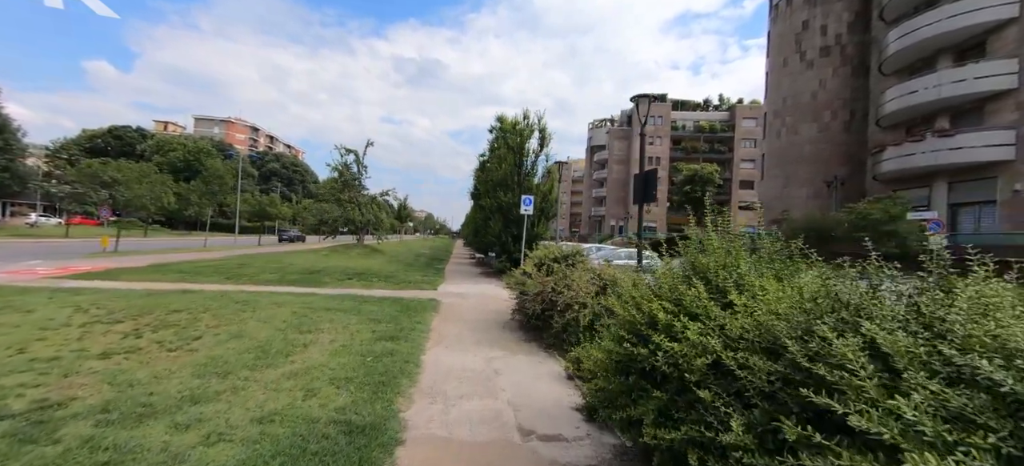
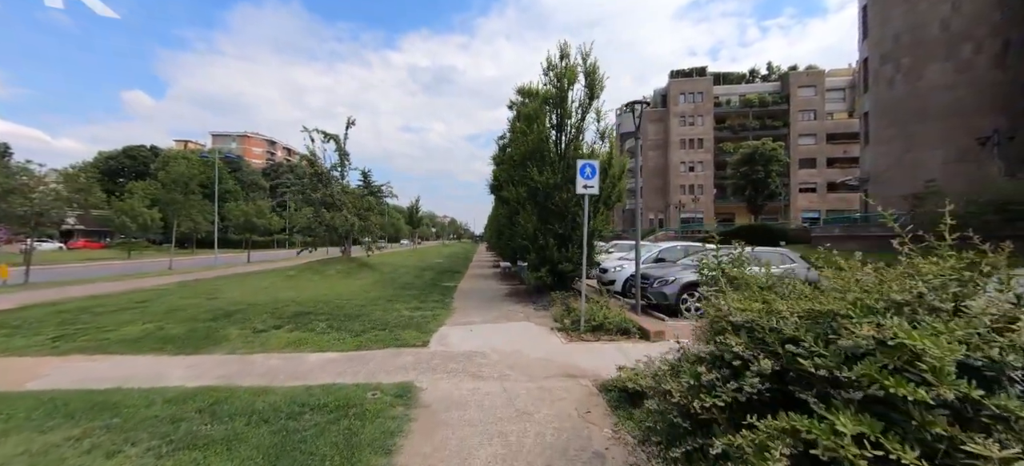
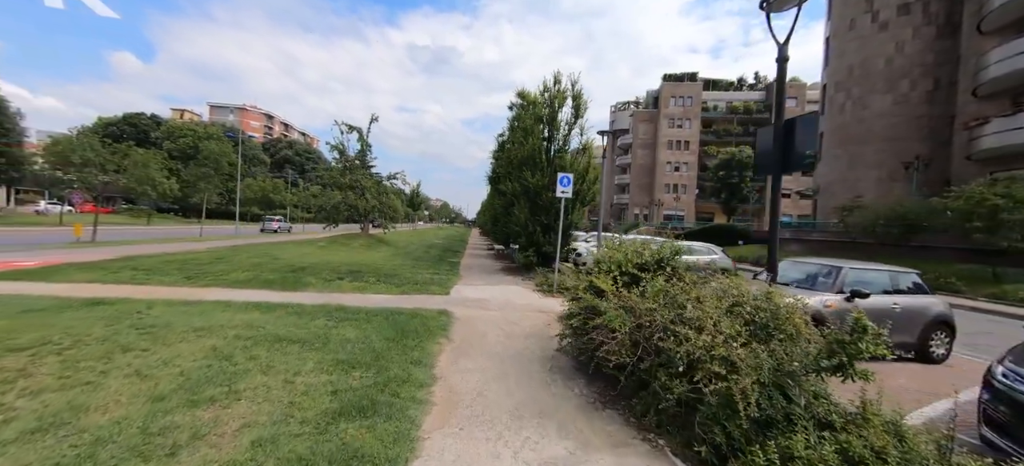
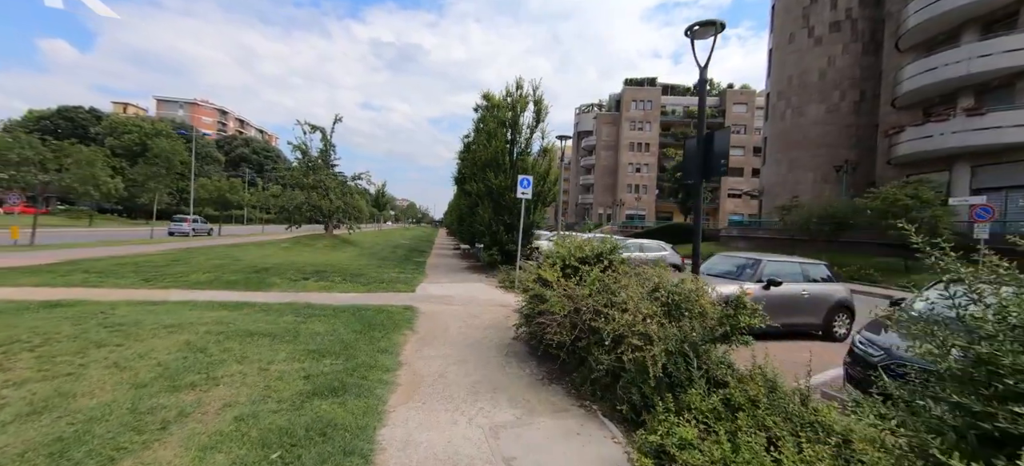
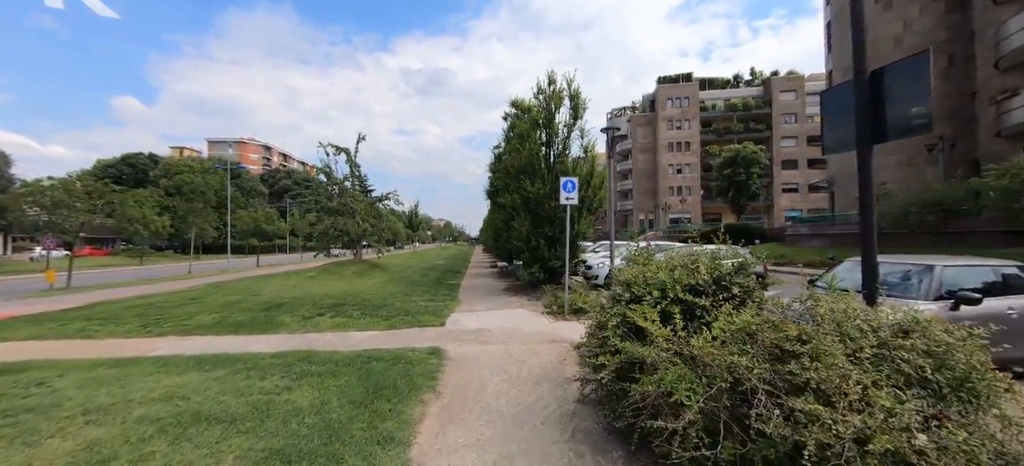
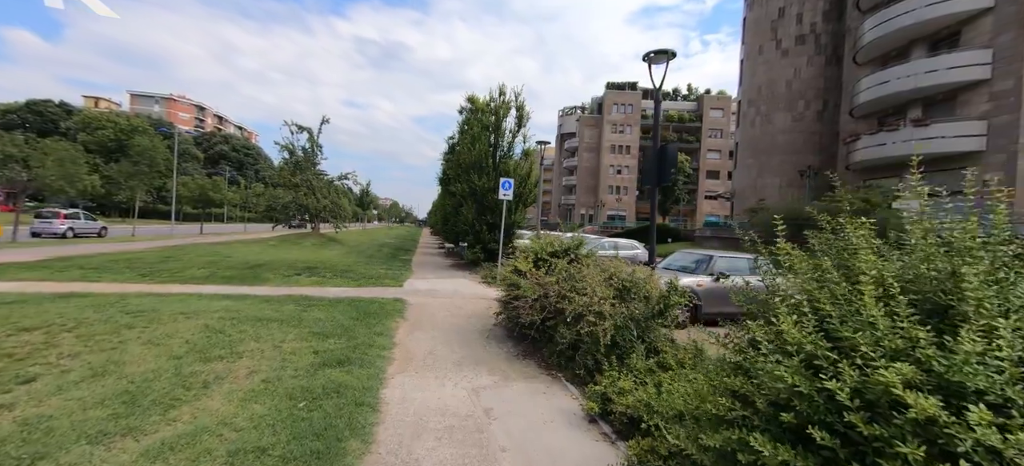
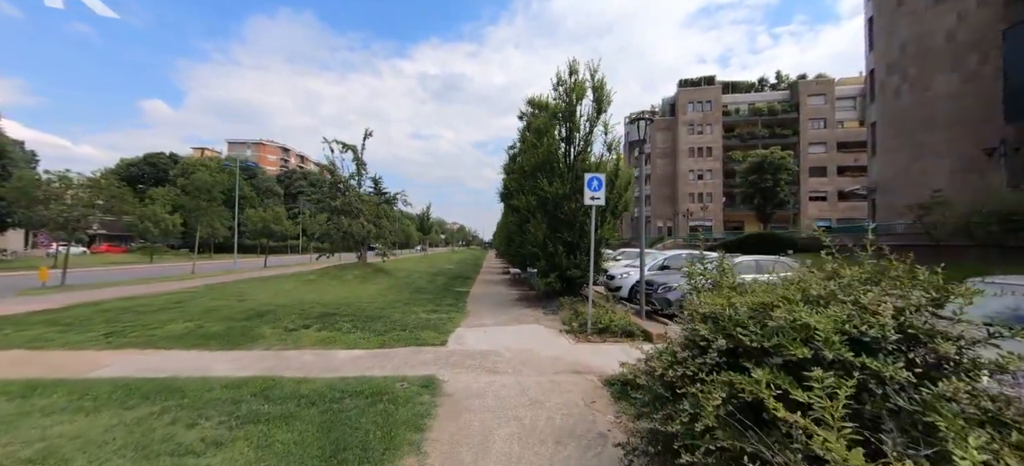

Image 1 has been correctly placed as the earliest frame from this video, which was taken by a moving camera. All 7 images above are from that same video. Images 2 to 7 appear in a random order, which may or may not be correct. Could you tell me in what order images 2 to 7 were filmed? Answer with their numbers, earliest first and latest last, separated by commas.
6, 4, 3, 5, 7, 2
